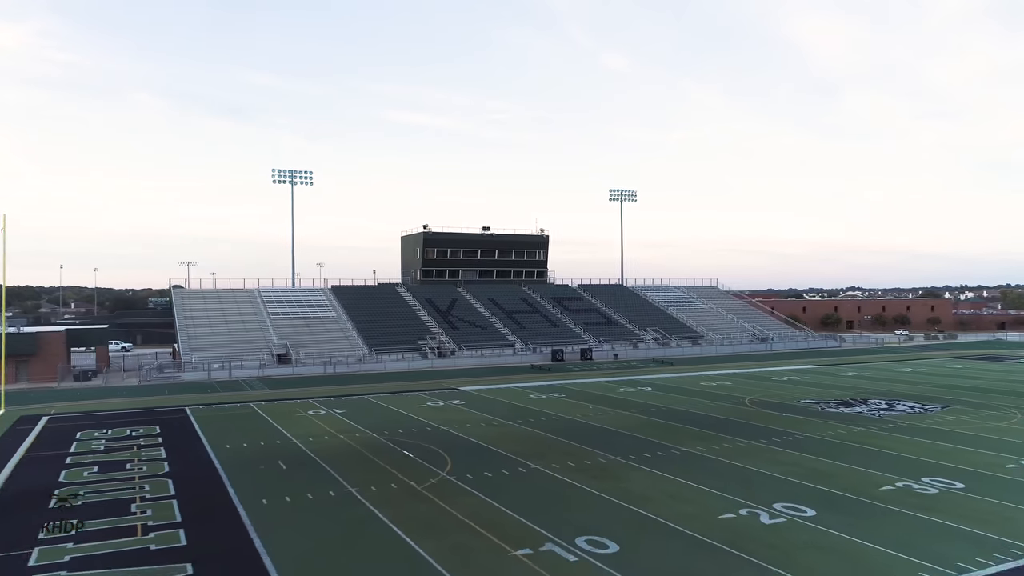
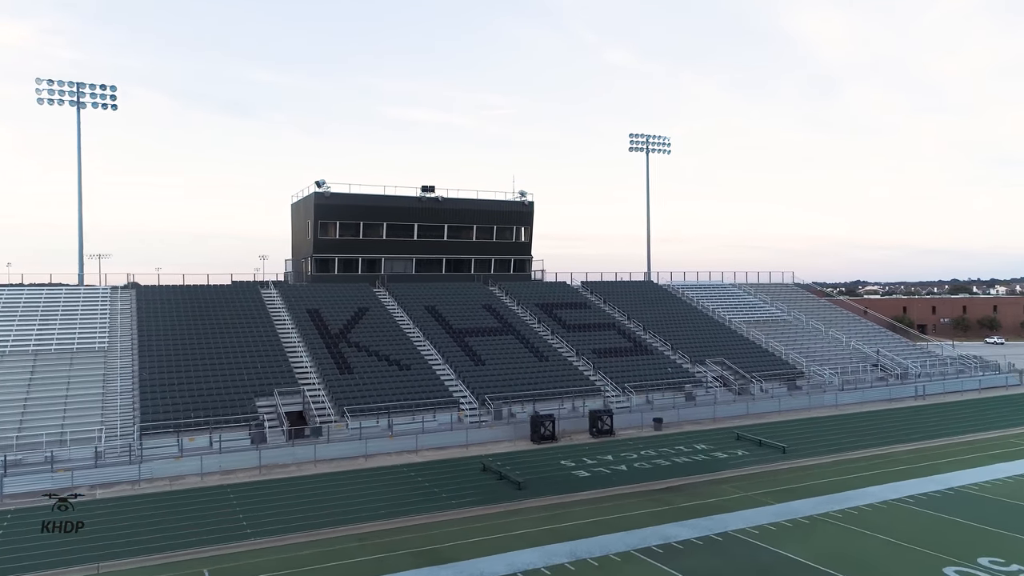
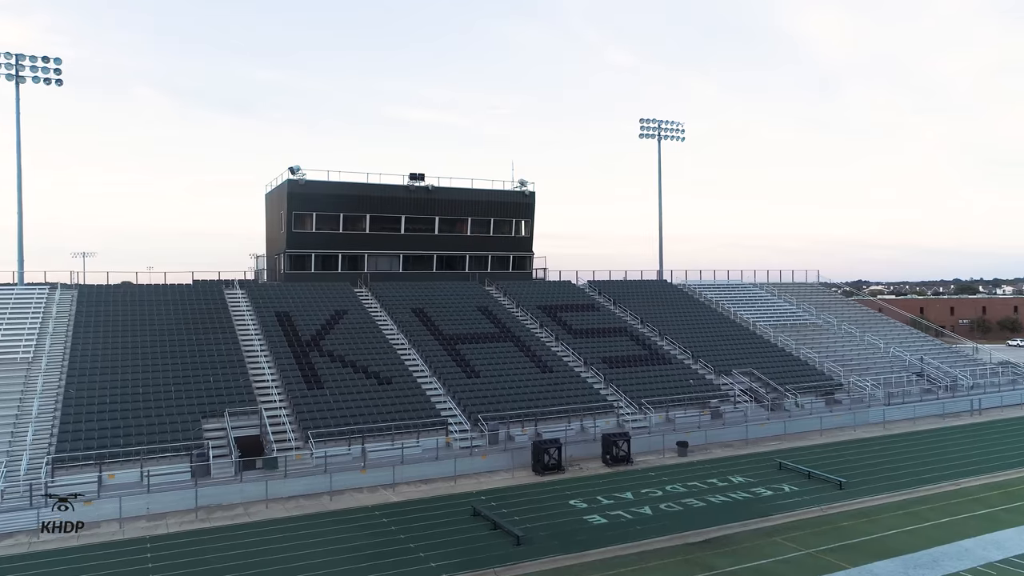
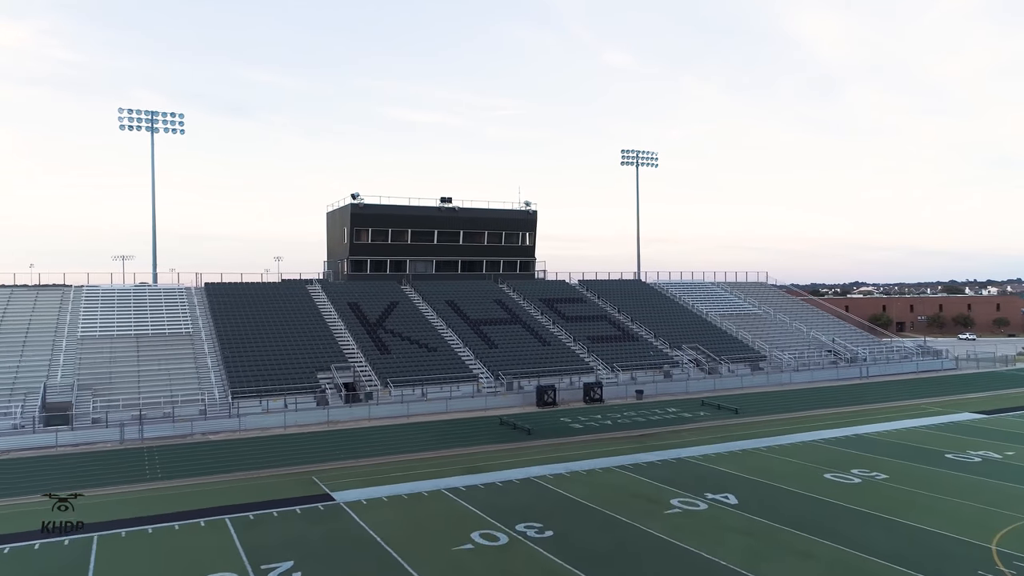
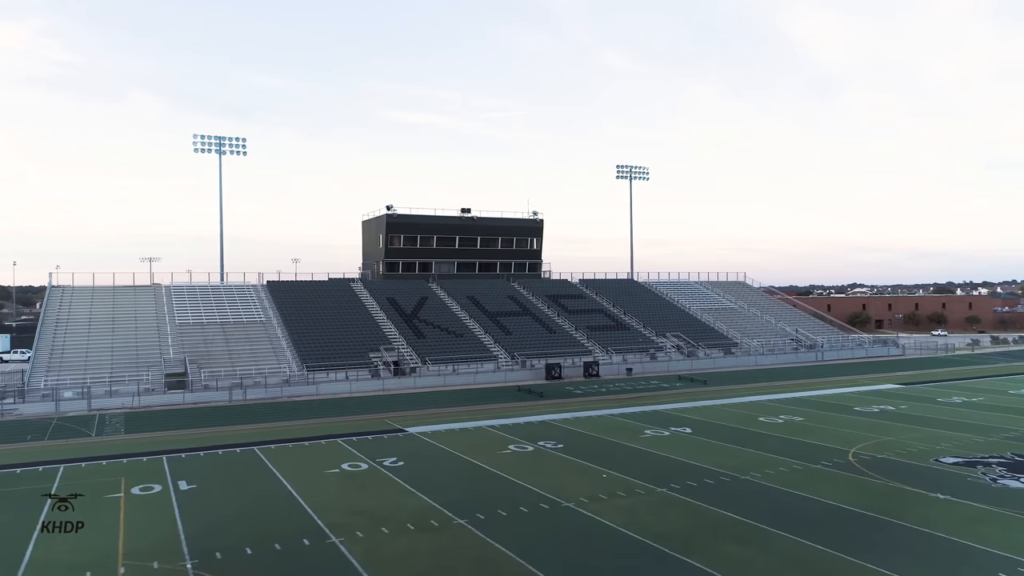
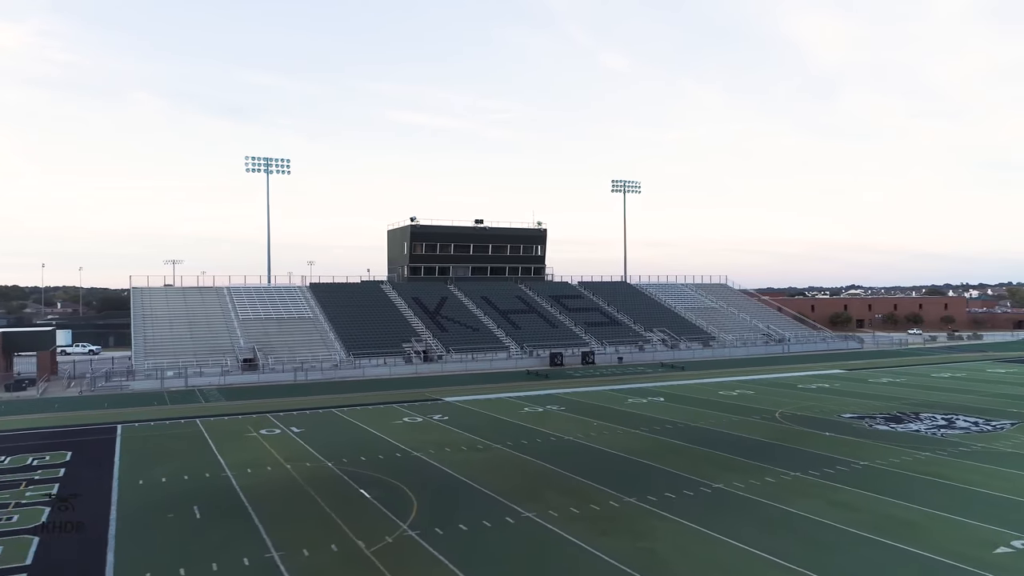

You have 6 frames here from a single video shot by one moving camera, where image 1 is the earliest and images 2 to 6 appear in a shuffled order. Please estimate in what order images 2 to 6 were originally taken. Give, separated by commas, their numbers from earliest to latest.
6, 5, 4, 2, 3
